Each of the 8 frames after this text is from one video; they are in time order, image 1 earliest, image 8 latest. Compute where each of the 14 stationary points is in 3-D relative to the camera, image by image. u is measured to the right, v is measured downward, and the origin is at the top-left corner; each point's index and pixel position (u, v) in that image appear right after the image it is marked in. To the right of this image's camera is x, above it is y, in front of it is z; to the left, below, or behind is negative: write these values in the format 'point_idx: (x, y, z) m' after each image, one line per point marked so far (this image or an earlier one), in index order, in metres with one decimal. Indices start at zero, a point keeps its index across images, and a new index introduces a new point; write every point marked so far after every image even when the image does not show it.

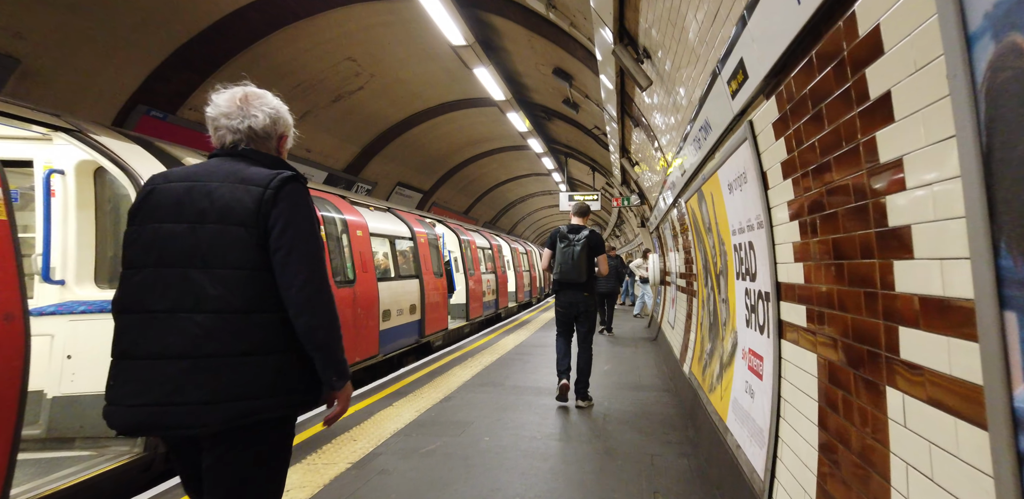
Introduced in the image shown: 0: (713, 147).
0: (+1.2, +0.6, +2.9) m
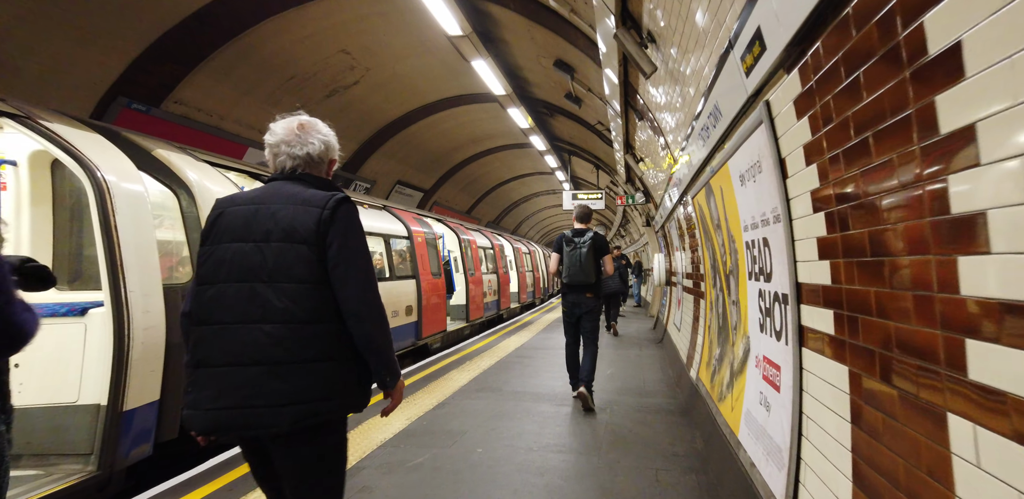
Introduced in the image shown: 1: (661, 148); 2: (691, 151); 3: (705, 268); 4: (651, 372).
0: (+1.2, +0.6, +2.7) m
1: (+1.8, +1.3, +5.9) m
2: (+1.4, +0.8, +3.8) m
3: (+1.7, -0.2, +4.2) m
4: (+1.8, -1.6, +6.2) m
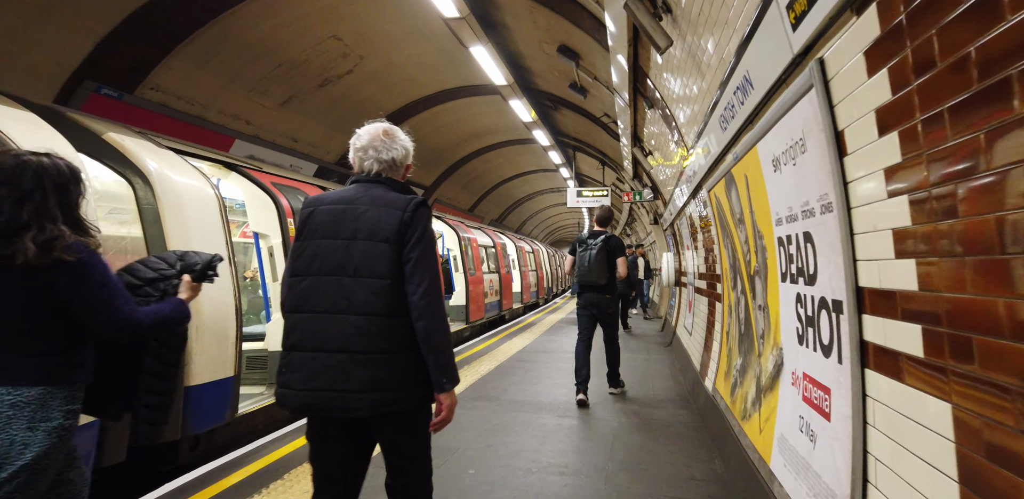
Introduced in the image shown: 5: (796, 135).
0: (+1.2, +0.6, +2.3) m
1: (+1.9, +1.3, +5.5) m
2: (+1.4, +0.8, +3.4) m
3: (+1.7, -0.2, +3.9) m
4: (+1.8, -1.6, +5.8) m
5: (+1.0, +0.4, +1.7) m
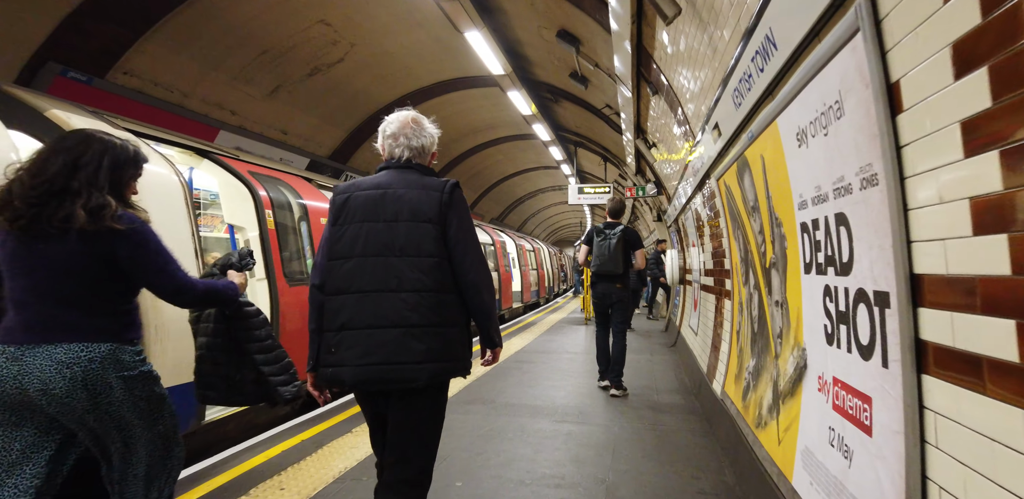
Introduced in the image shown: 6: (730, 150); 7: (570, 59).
0: (+1.1, +0.7, +2.0) m
1: (+1.8, +1.4, +5.3) m
2: (+1.4, +0.9, +3.2) m
3: (+1.7, -0.1, +3.6) m
4: (+1.8, -1.5, +5.5) m
5: (+1.0, +0.5, +1.5) m
6: (+1.4, +0.7, +3.1) m
7: (+0.8, +2.5, +6.3) m
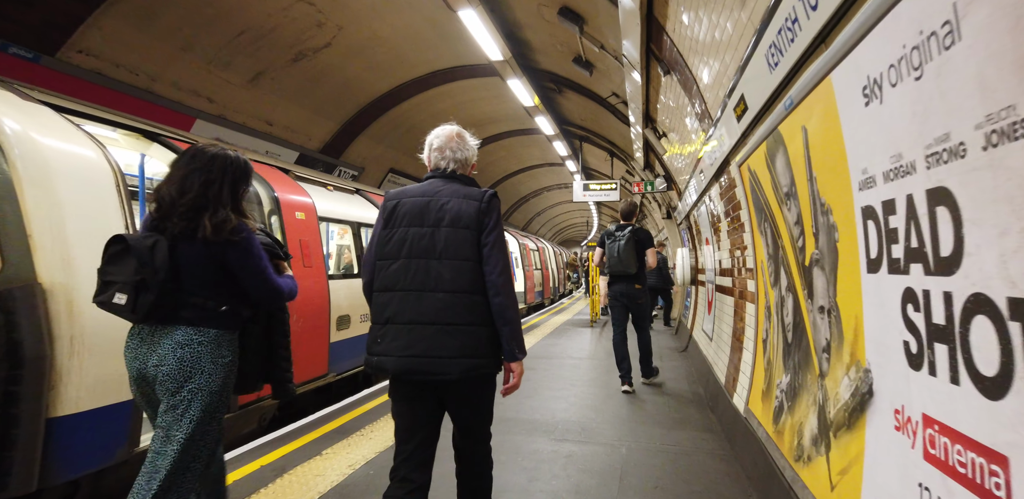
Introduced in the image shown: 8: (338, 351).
0: (+1.0, +0.7, +1.6) m
1: (+1.8, +1.4, +4.8) m
2: (+1.3, +0.9, +2.7) m
3: (+1.6, -0.1, +3.2) m
4: (+1.7, -1.5, +5.1) m
5: (+0.9, +0.5, +1.0) m
6: (+1.4, +0.7, +2.7) m
7: (+0.8, +2.5, +5.8) m
8: (-1.6, -1.0, +4.4) m
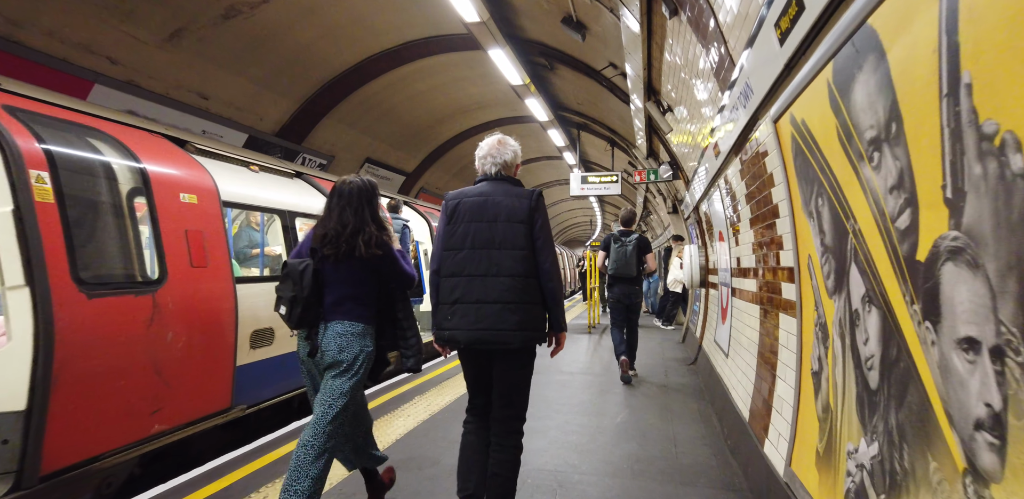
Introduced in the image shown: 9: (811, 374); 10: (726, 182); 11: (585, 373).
0: (+0.7, +0.8, +0.6) m
1: (+1.5, +1.4, +3.8) m
2: (+1.0, +0.9, +1.8) m
3: (+1.4, 0.0, +2.2) m
4: (+1.5, -1.5, +4.1) m
5: (+0.6, +0.5, +0.1) m
6: (+1.1, +0.7, +1.7) m
7: (+0.5, +2.6, +4.9) m
8: (-1.9, -0.9, +3.5) m
9: (+1.4, -0.6, +2.2) m
10: (+1.9, +0.6, +4.2) m
11: (+0.9, -1.5, +5.9) m
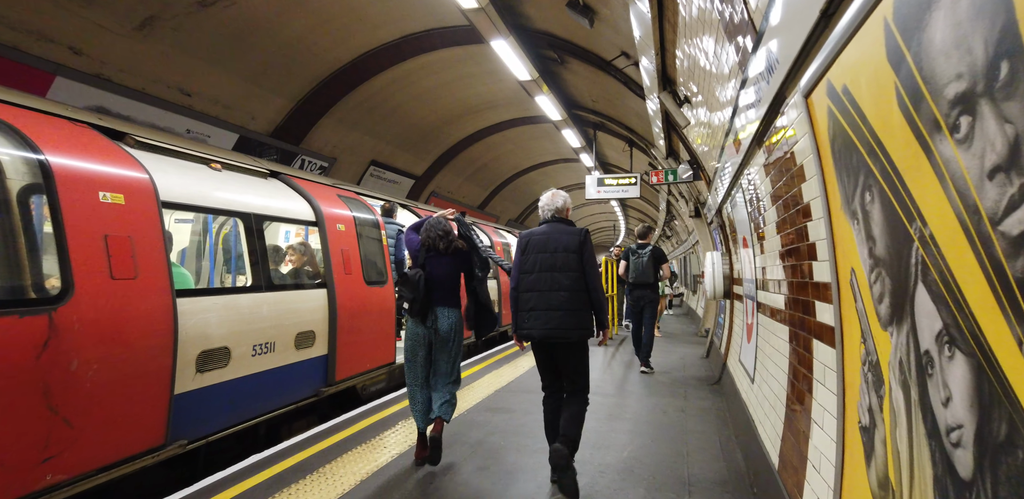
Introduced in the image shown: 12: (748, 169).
0: (+0.5, +0.7, +0.1) m
1: (+1.4, +1.4, +3.3) m
2: (+0.8, +0.9, +1.2) m
3: (+1.2, -0.1, +1.6) m
4: (+1.4, -1.5, +3.5) m
5: (+0.3, +0.5, -0.4) m
6: (+0.9, +0.7, +1.2) m
7: (+0.5, +2.5, +4.4) m
8: (-2.0, -1.0, +3.1) m
9: (+1.2, -0.6, +1.6) m
10: (+1.8, +0.5, +3.6) m
11: (+0.9, -1.6, +5.4) m
12: (+1.8, +0.6, +3.6) m
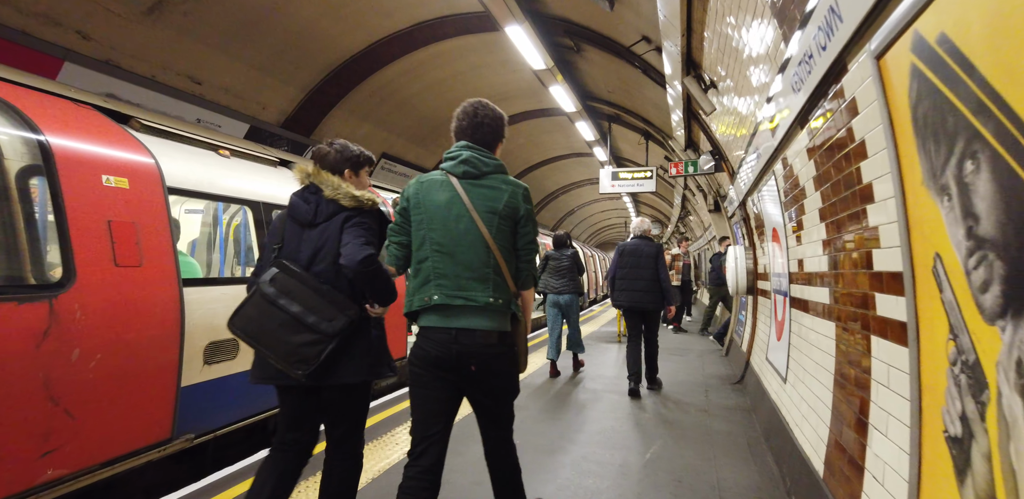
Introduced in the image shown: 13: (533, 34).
0: (+0.5, +0.8, -0.1) m
1: (+1.6, +1.4, +3.1) m
2: (+0.9, +0.9, +1.0) m
3: (+1.3, 0.0, +1.4) m
4: (+1.5, -1.5, +3.3) m
5: (+0.4, +0.6, -0.6) m
6: (+1.0, +0.7, +0.9) m
7: (+0.6, +2.6, +4.2) m
8: (-1.9, -0.9, +3.0) m
9: (+1.3, -0.6, +1.4) m
10: (+1.9, +0.6, +3.3) m
11: (+1.1, -1.5, +5.2) m
12: (+1.9, +0.7, +3.3) m
13: (+0.3, +2.7, +5.9) m
